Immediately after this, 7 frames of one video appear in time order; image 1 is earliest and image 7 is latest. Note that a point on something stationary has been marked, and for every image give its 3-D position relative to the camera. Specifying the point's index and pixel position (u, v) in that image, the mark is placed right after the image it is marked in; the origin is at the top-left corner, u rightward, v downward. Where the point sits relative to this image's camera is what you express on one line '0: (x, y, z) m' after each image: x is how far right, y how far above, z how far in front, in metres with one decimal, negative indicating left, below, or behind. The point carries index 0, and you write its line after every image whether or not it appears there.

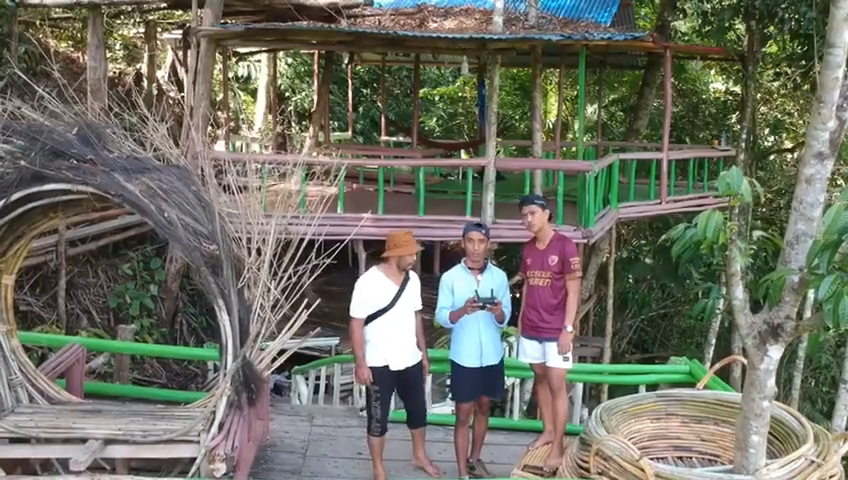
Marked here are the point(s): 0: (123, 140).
0: (-0.9, +0.3, +3.9) m
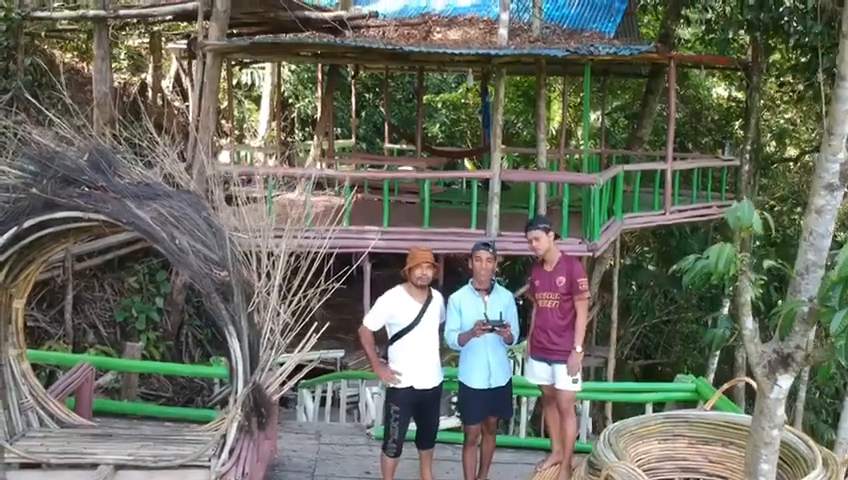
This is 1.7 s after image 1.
0: (-0.9, +0.2, +3.9) m
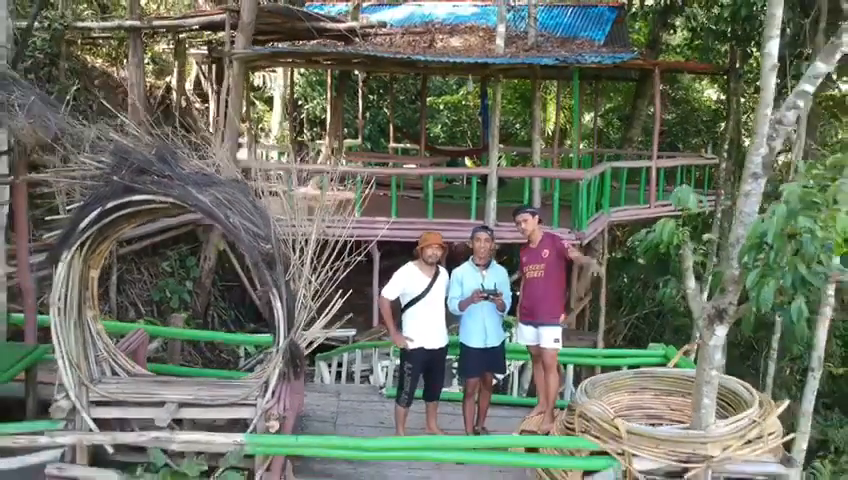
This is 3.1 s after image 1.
0: (-0.9, +0.3, +4.7) m
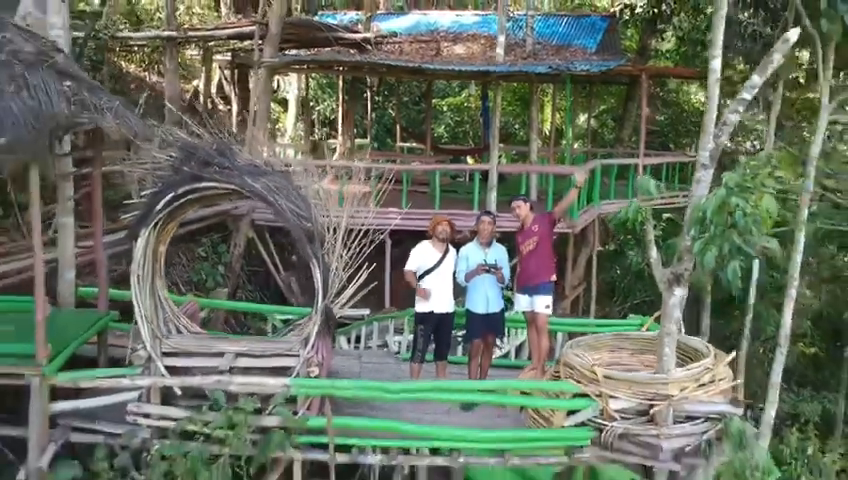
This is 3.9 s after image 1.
0: (-0.8, +0.4, +5.7) m
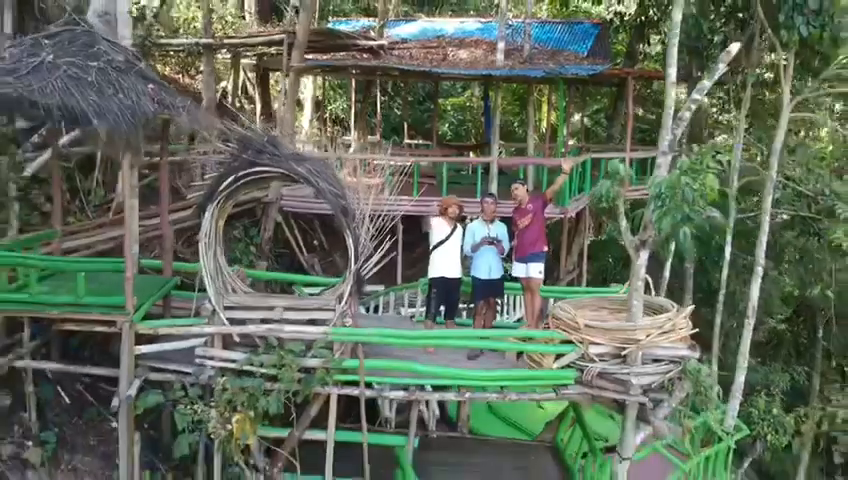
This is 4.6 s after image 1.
0: (-0.7, +0.5, +6.9) m
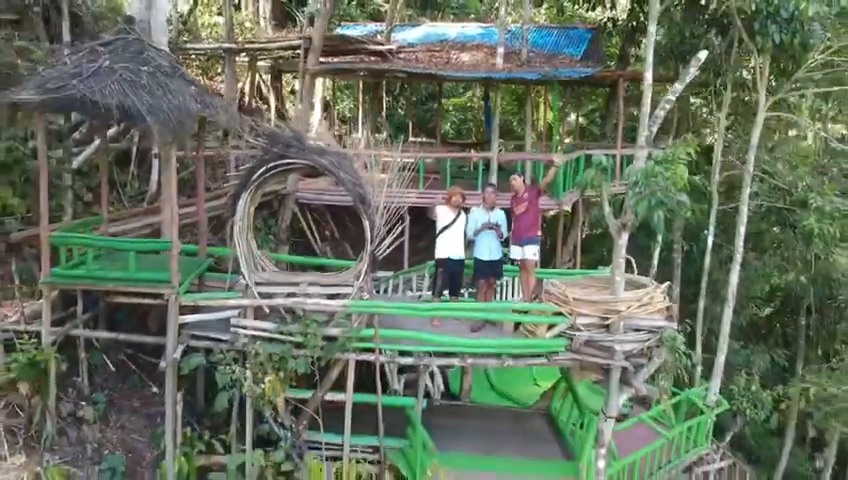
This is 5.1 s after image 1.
0: (-0.7, +0.6, +7.8) m
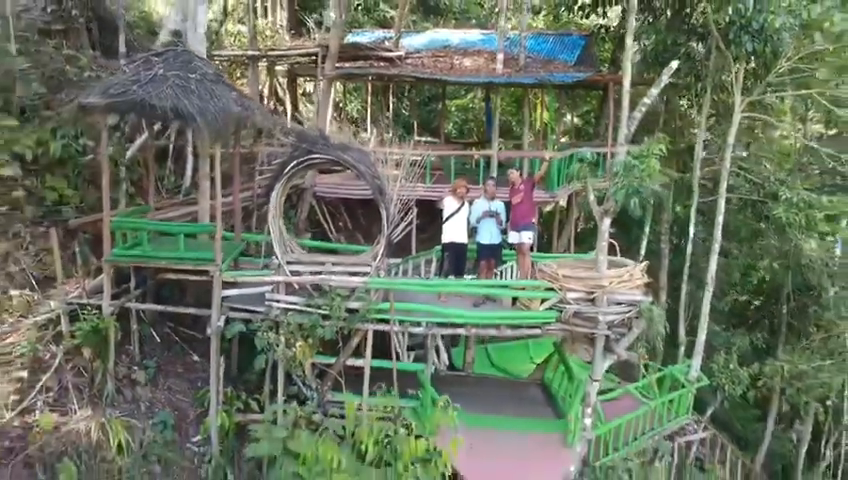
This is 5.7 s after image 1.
0: (-0.6, +0.7, +8.9) m
